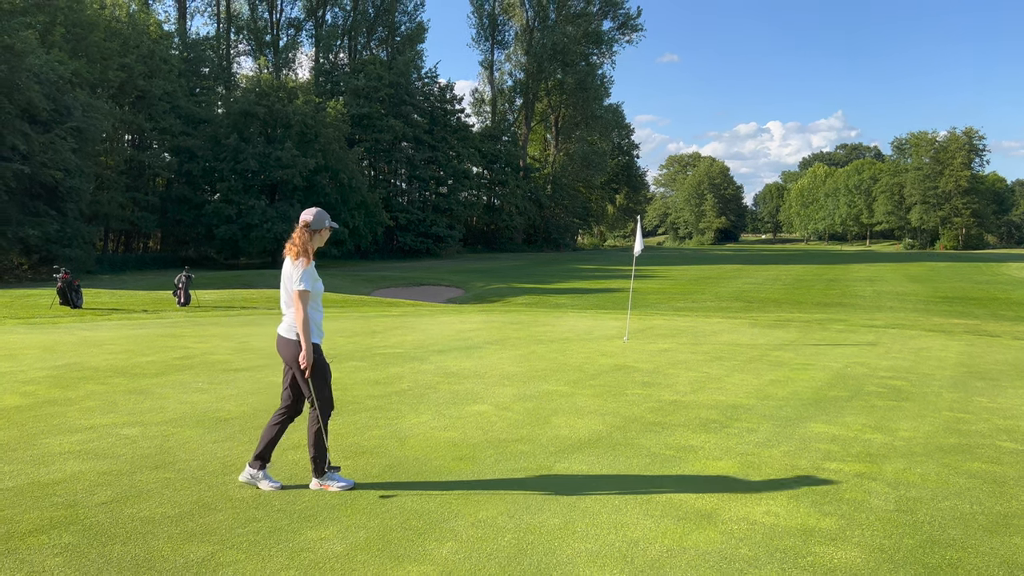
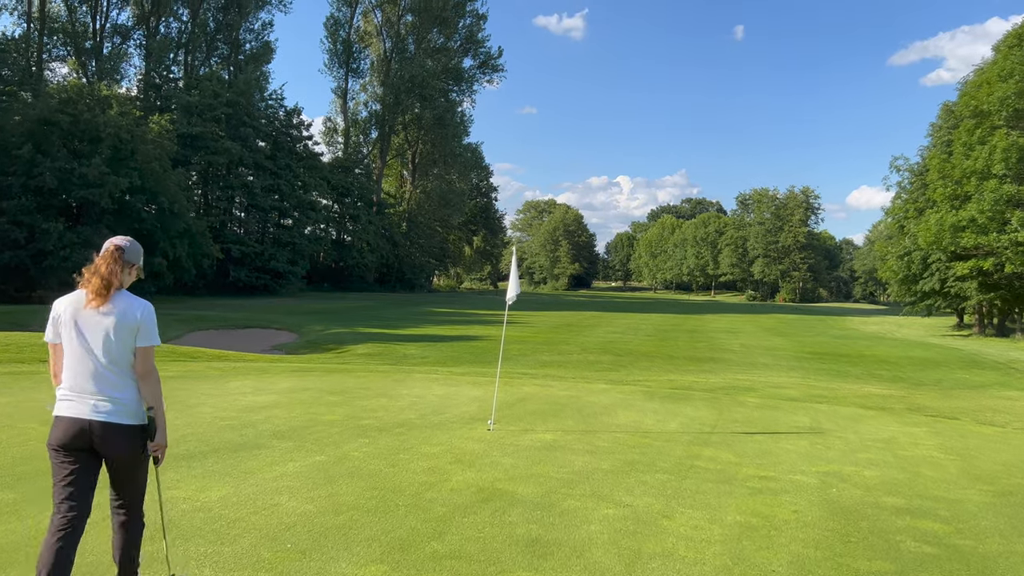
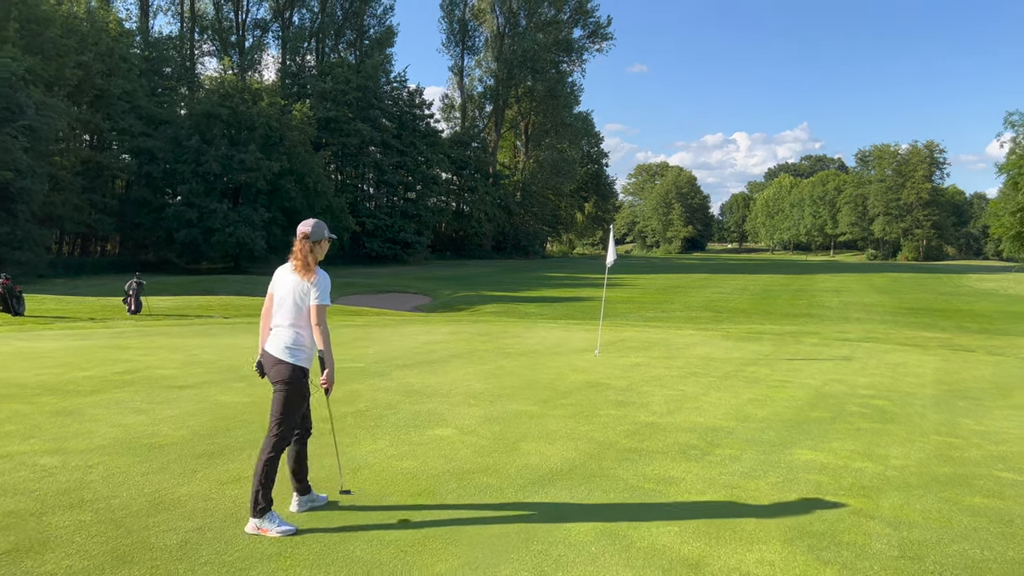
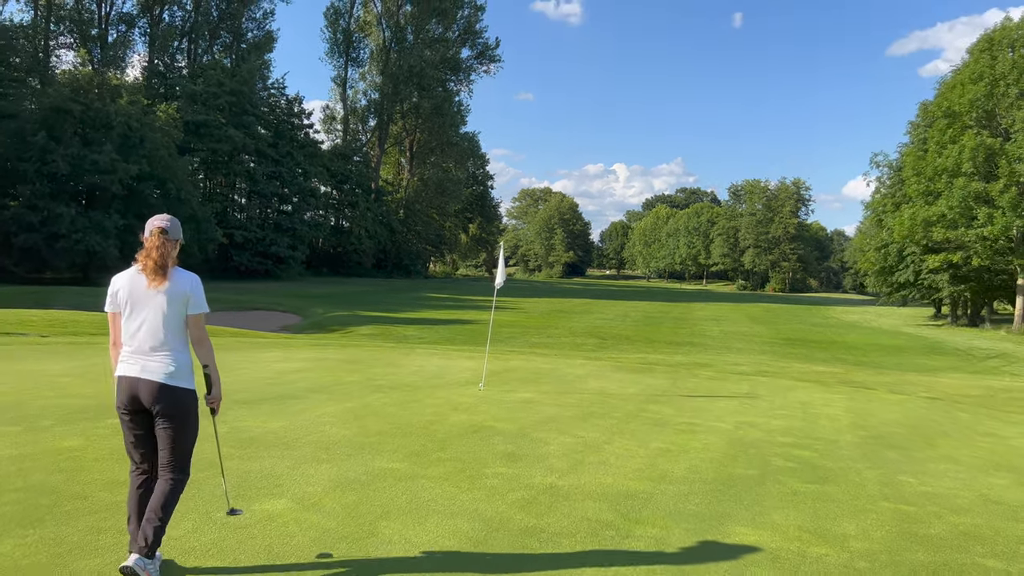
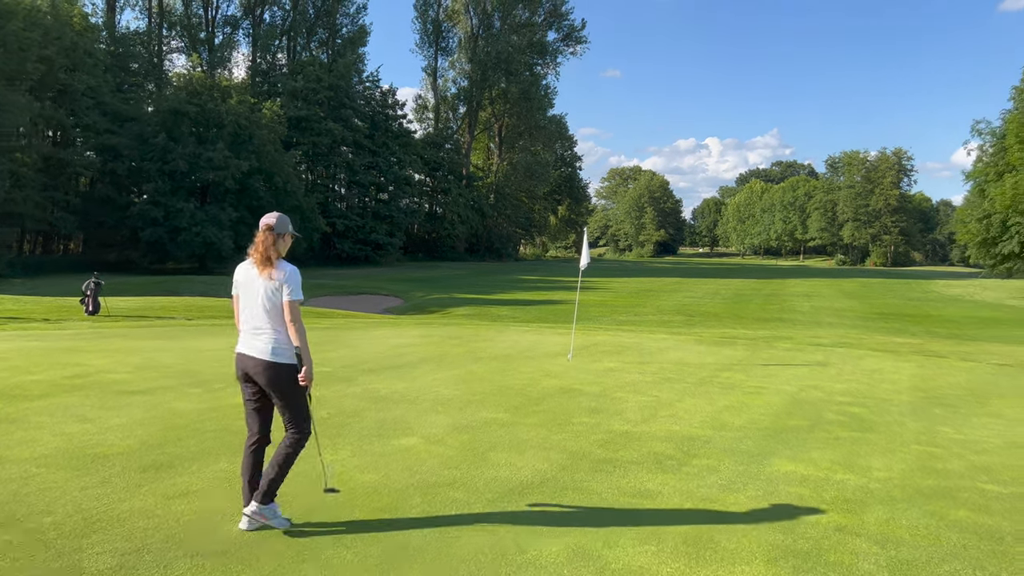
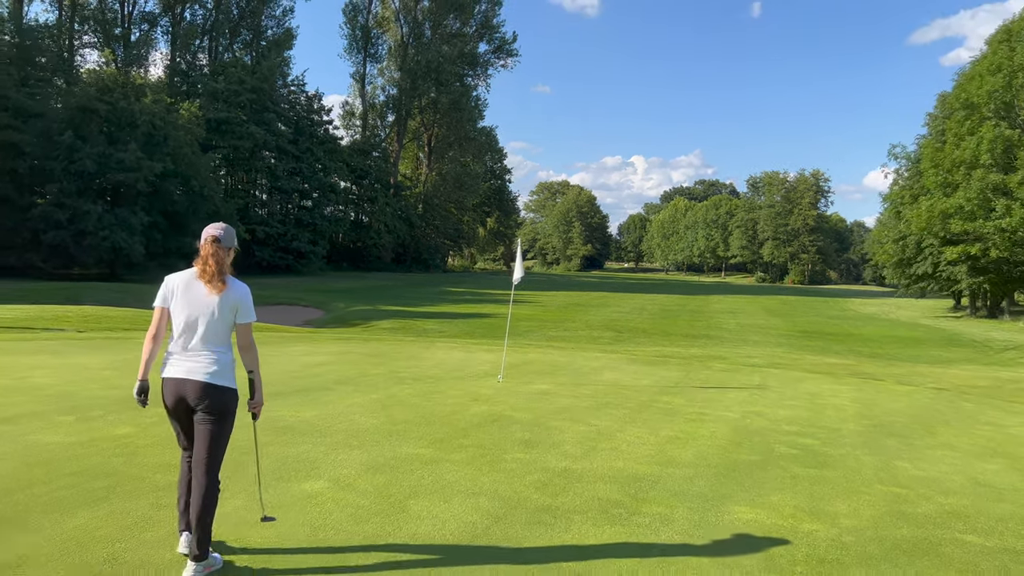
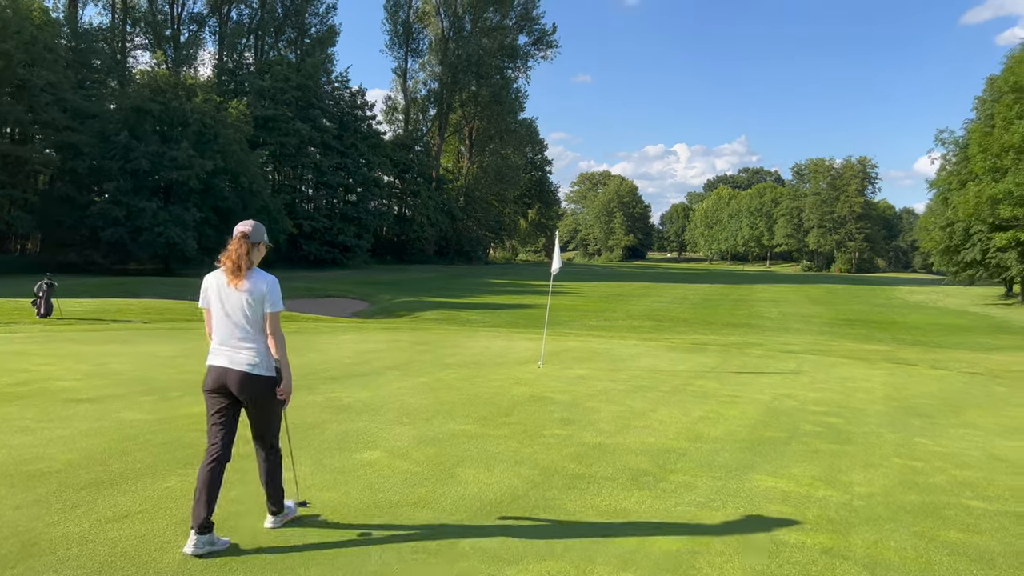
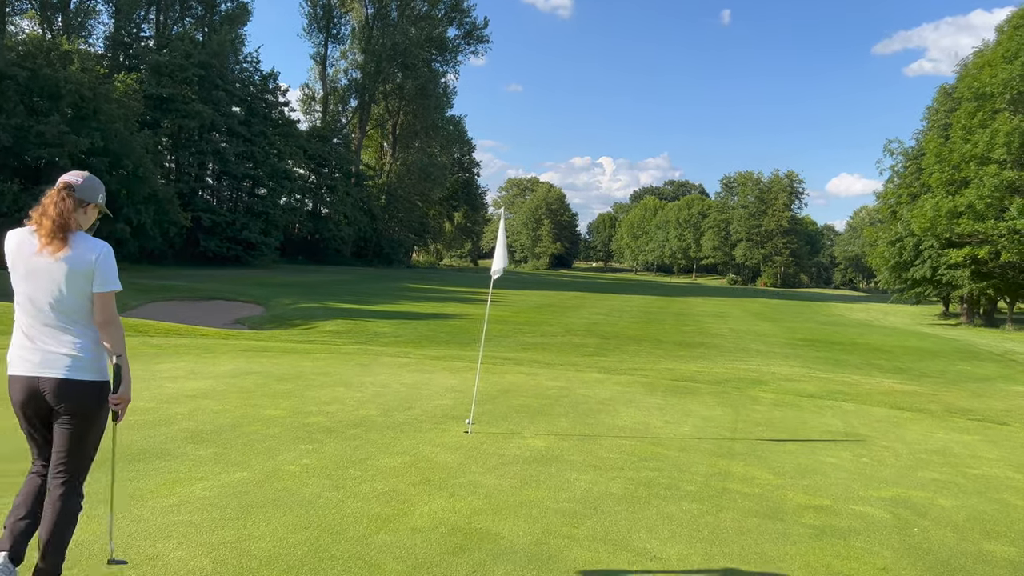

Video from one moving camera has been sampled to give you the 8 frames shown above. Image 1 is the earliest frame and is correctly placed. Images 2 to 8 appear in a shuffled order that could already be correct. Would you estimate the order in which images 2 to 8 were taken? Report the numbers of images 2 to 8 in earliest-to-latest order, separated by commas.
3, 5, 7, 6, 4, 2, 8
